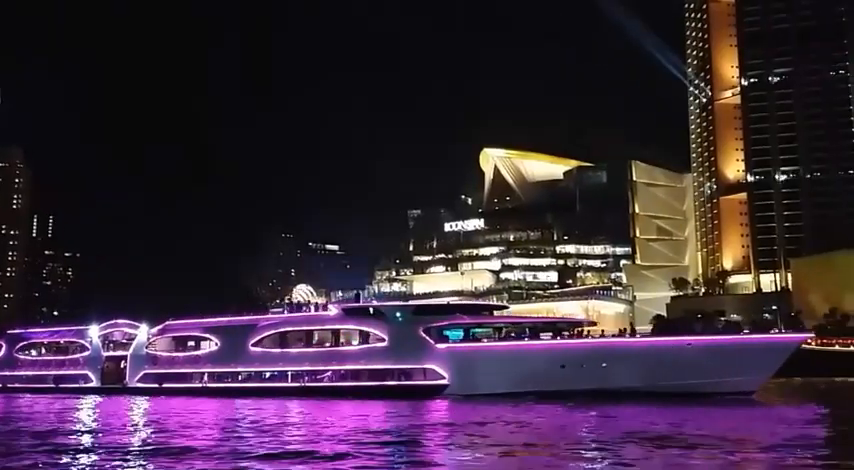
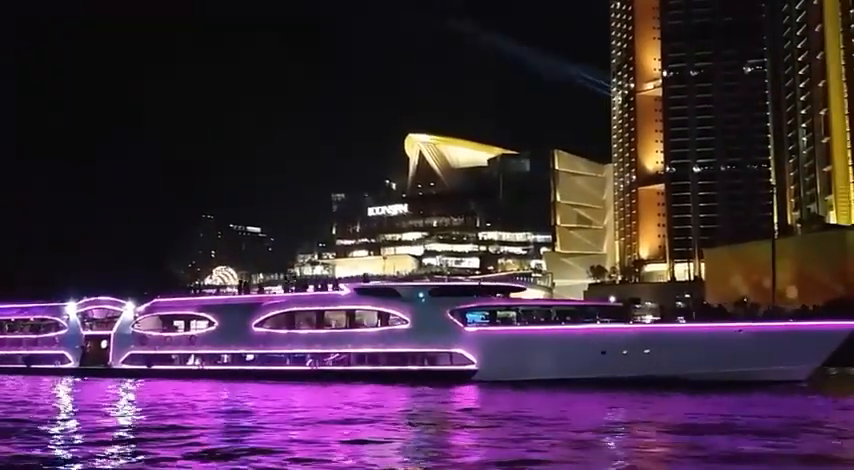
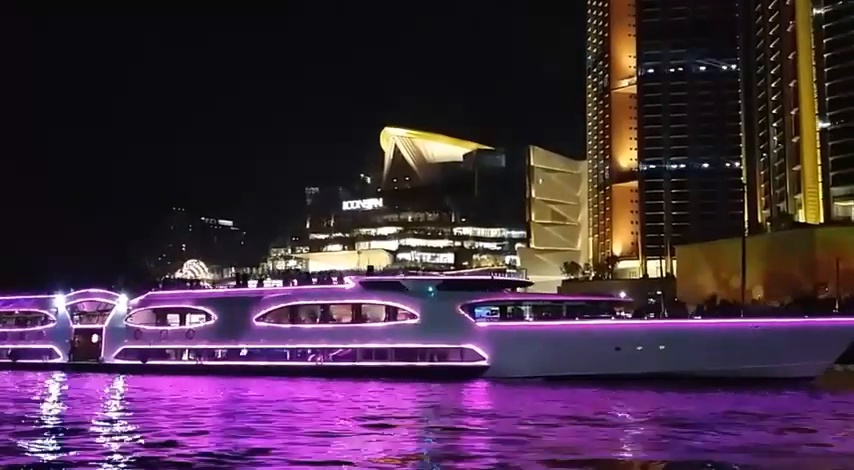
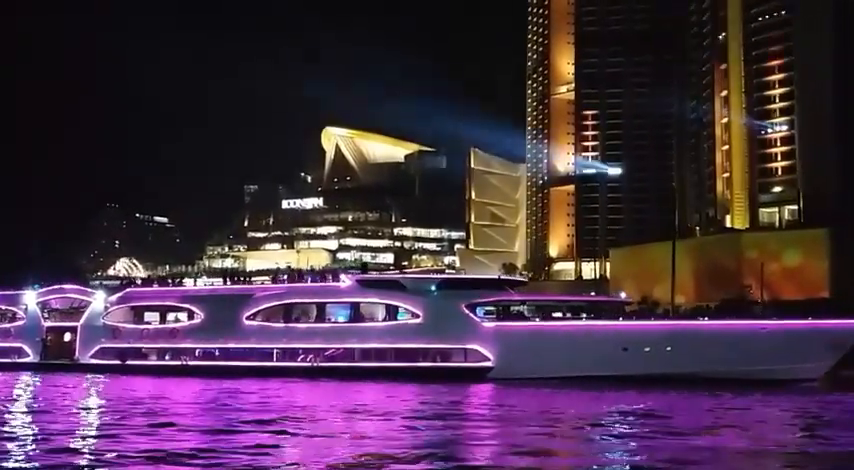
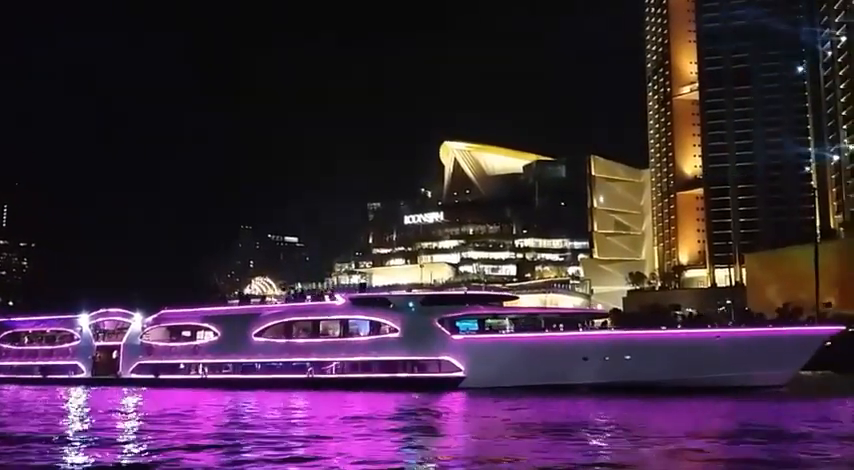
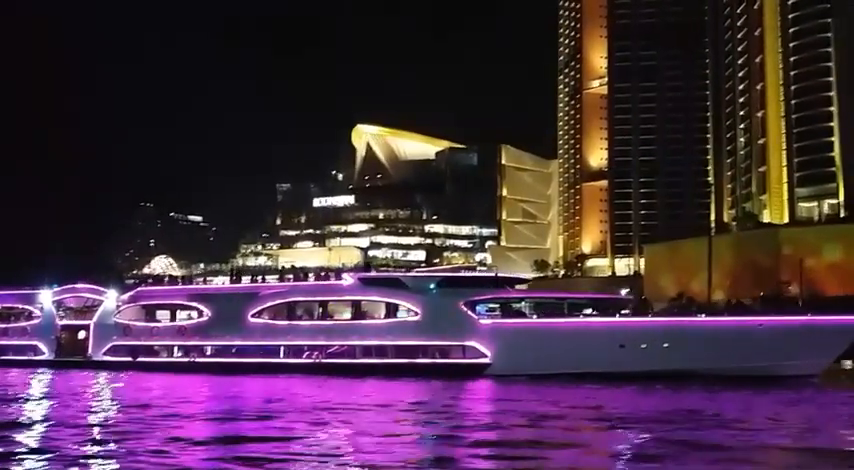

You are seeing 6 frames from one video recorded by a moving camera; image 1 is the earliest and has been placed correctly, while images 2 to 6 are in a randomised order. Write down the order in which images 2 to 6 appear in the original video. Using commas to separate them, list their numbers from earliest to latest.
5, 2, 3, 6, 4
